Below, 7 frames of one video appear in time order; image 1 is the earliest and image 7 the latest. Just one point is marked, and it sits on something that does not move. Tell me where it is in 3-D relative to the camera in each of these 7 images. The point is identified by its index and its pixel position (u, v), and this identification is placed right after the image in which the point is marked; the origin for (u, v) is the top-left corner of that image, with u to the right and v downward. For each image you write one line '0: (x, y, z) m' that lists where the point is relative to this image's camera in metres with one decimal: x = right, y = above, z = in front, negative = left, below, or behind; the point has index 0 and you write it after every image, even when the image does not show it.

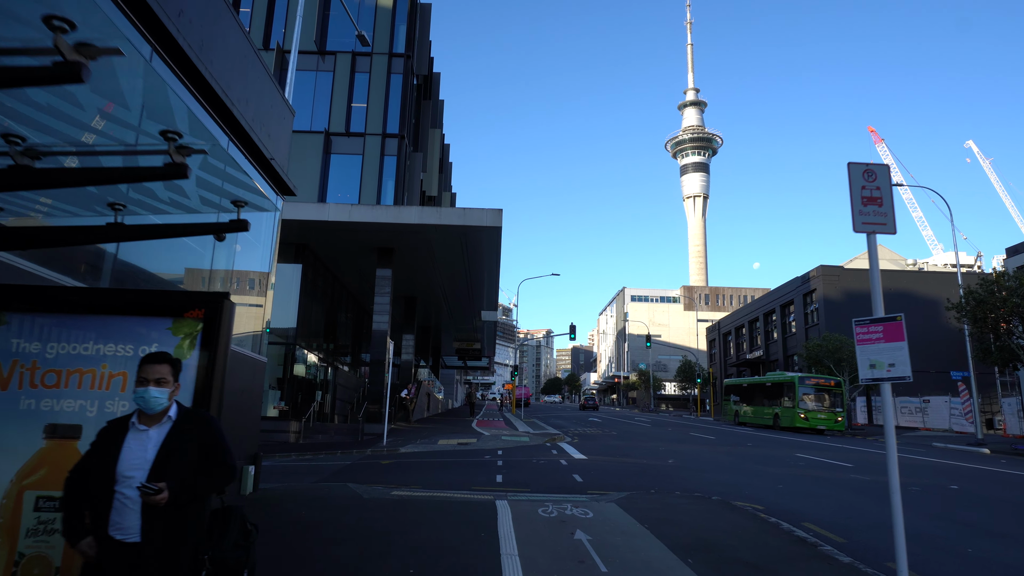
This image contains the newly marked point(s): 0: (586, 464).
0: (+1.3, -3.1, +14.0) m
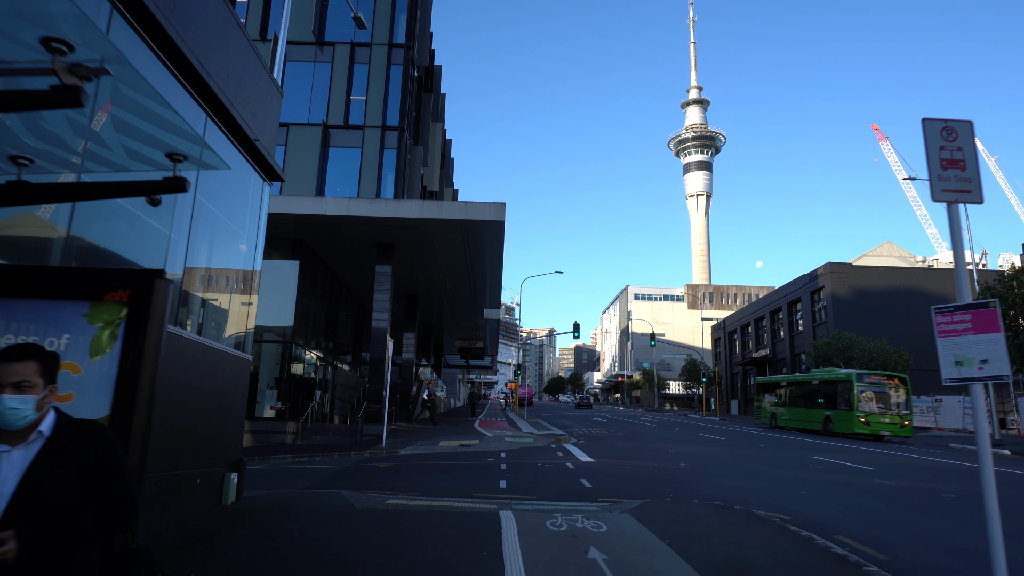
0: (+1.3, -3.0, +13.3) m
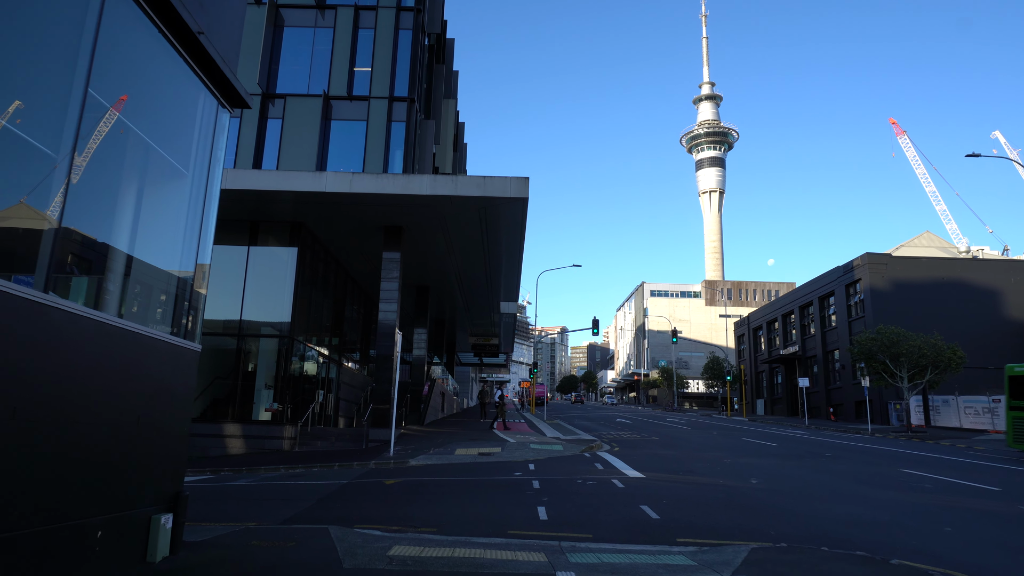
0: (+1.8, -2.7, +10.9) m
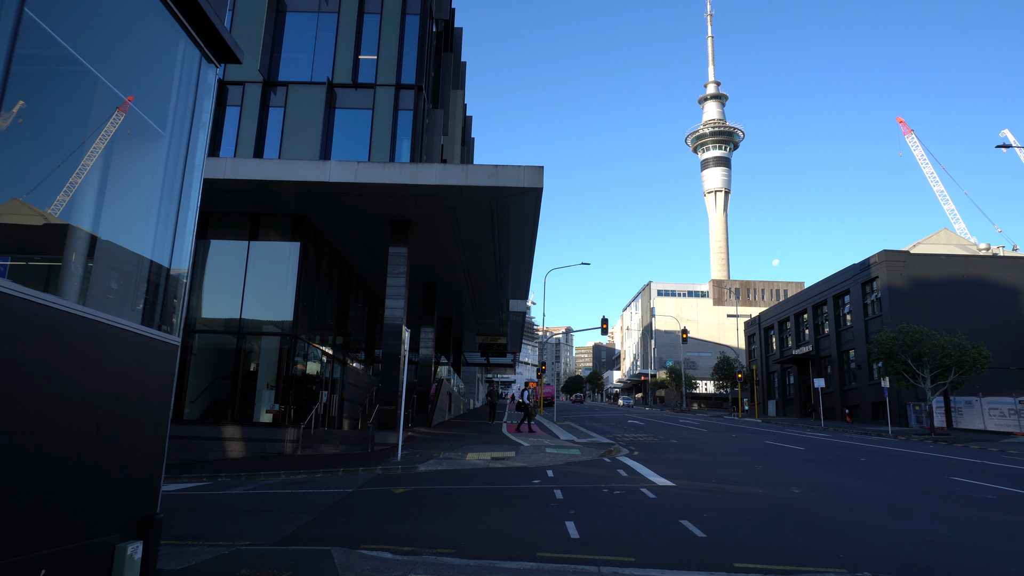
0: (+2.1, -2.6, +10.0) m
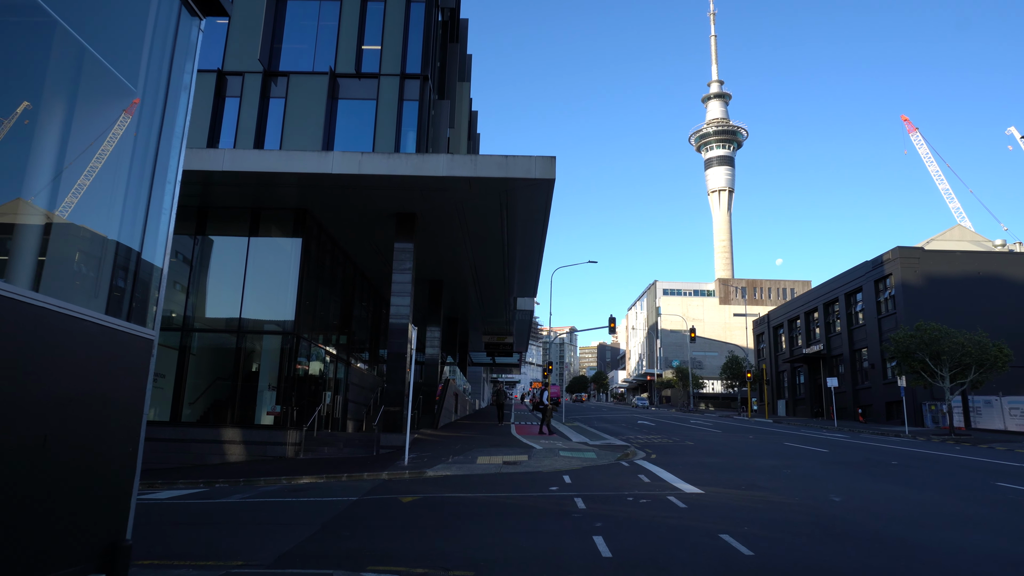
0: (+2.3, -2.5, +9.2) m
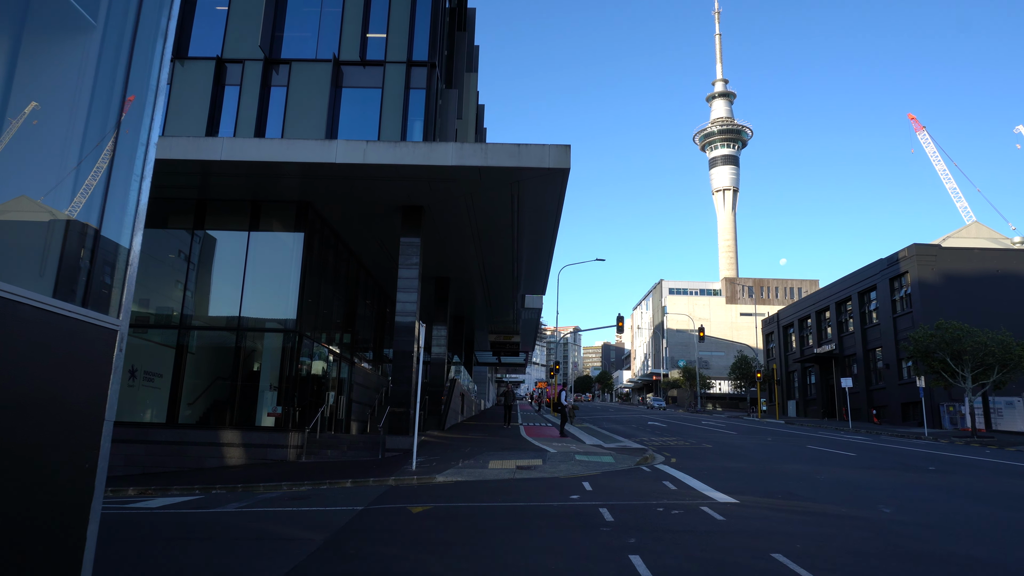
0: (+2.5, -2.4, +8.4) m
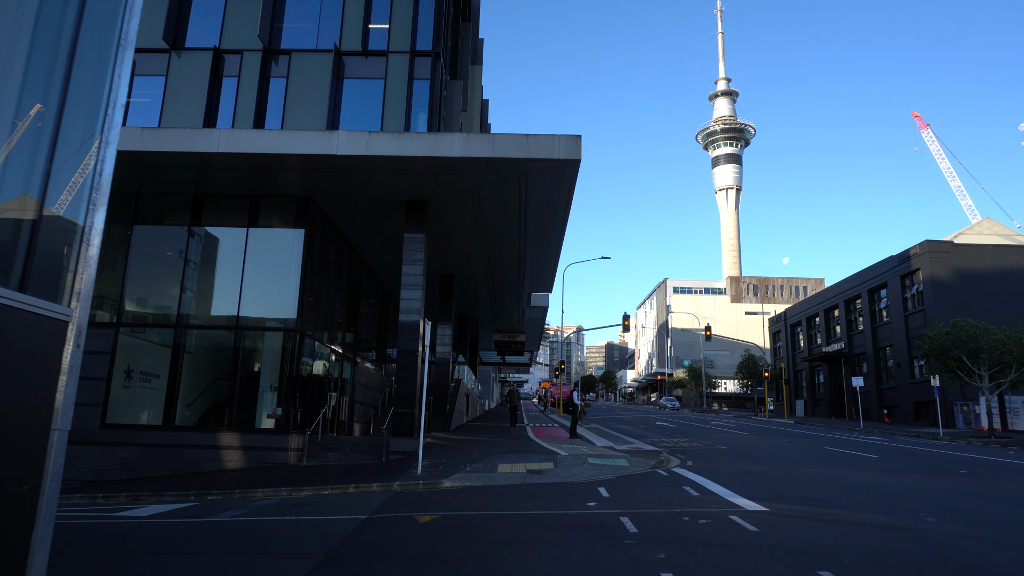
0: (+2.6, -2.3, +7.8) m
